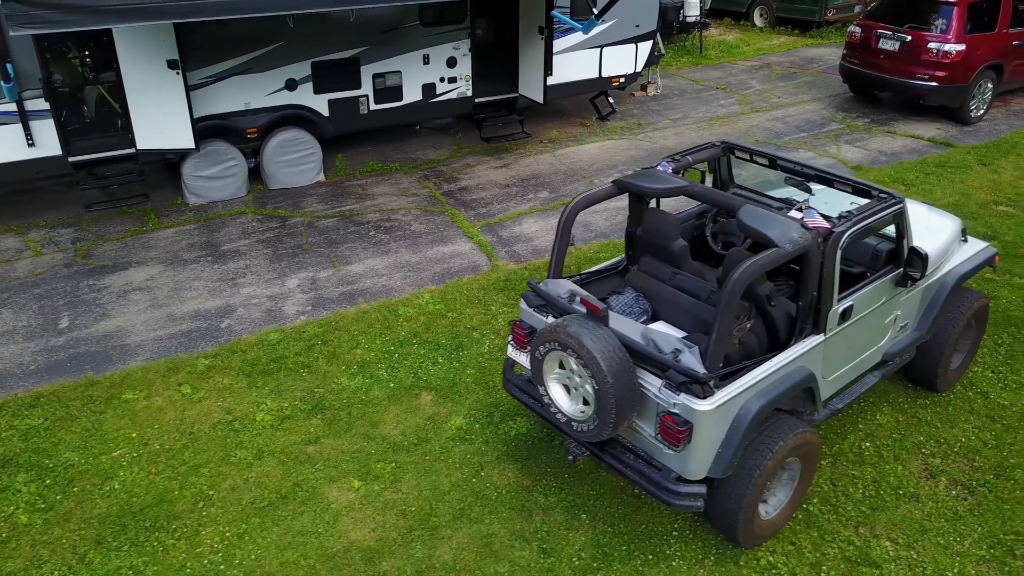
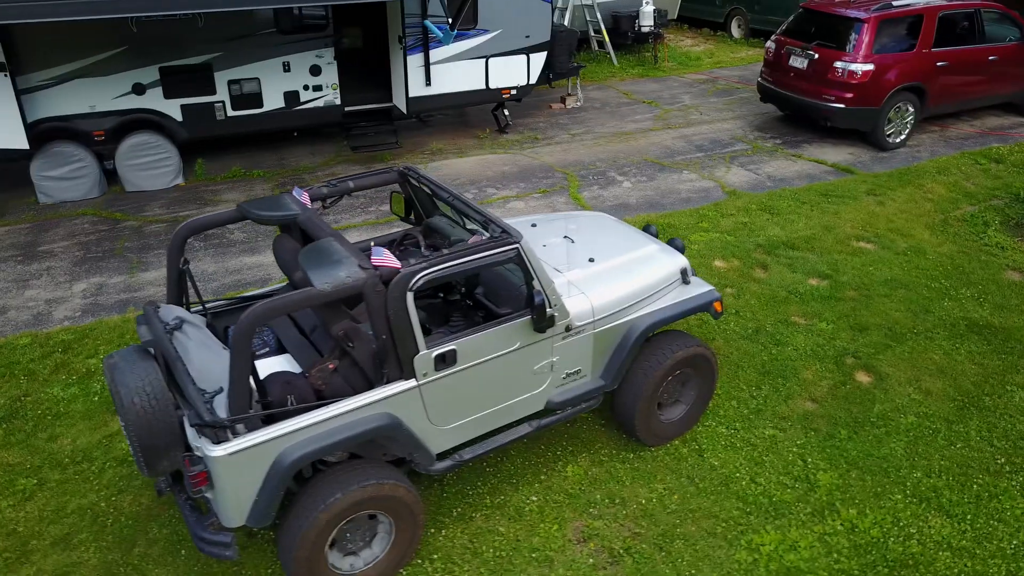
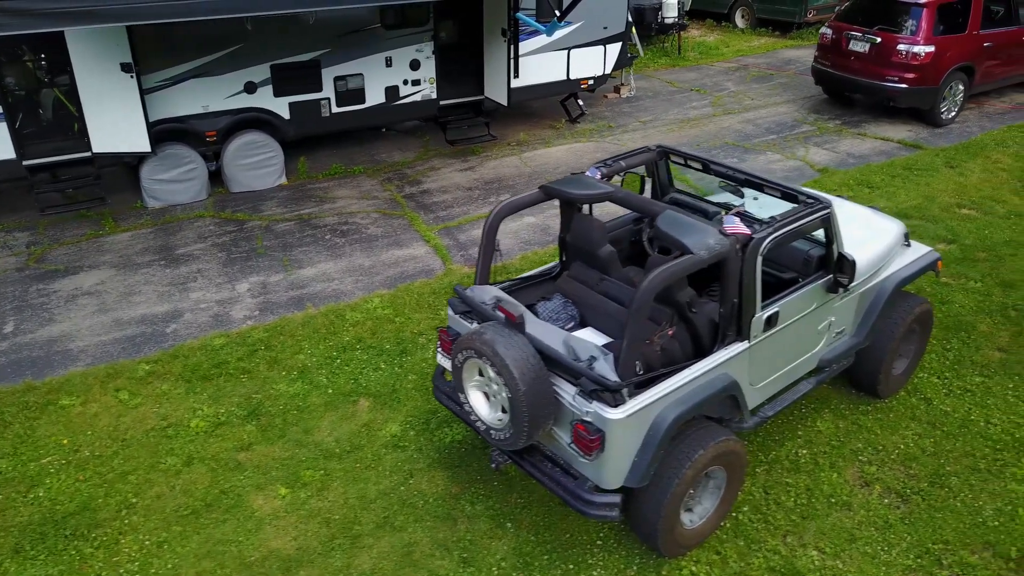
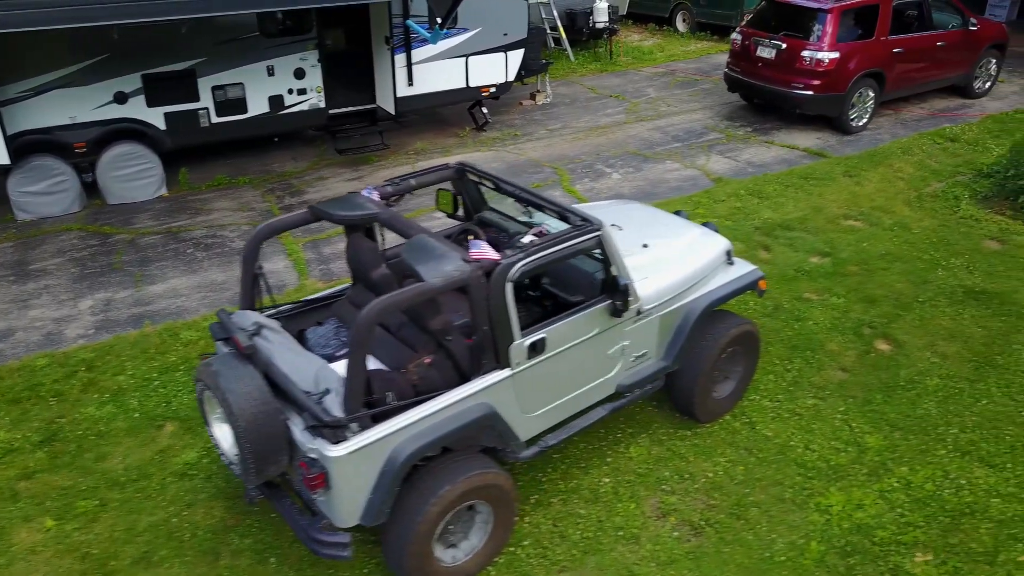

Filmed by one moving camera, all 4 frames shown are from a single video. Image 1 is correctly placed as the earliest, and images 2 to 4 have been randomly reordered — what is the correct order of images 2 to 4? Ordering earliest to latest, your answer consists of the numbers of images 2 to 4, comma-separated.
3, 4, 2
